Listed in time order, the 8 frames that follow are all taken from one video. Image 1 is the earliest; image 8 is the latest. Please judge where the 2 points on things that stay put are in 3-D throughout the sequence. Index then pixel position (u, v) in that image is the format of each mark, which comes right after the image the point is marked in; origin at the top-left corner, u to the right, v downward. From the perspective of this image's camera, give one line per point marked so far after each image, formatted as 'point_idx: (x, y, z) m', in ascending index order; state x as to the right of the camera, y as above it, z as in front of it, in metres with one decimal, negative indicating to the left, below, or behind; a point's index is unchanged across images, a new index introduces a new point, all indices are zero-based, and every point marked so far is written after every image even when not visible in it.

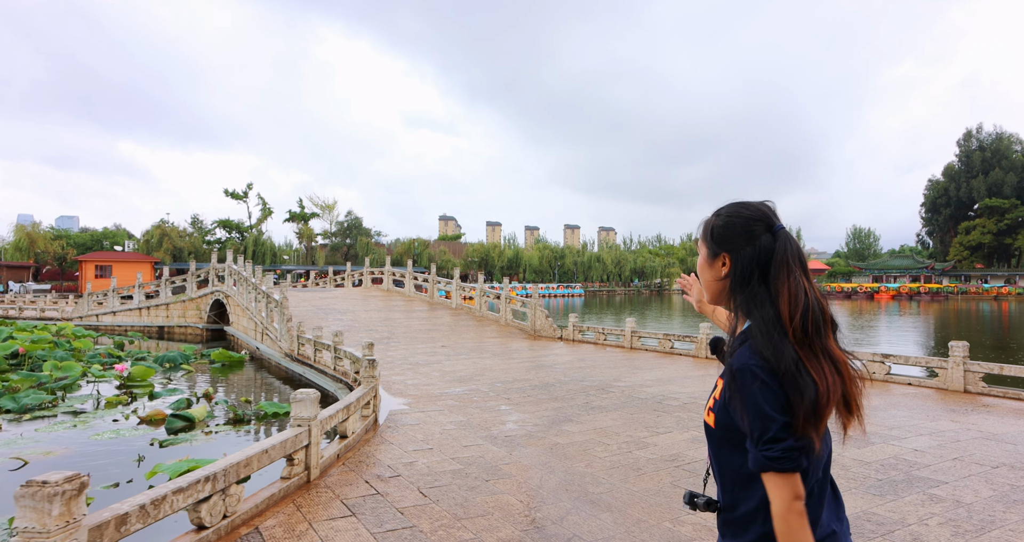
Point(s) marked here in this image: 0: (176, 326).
0: (-11.2, -1.9, +19.4) m
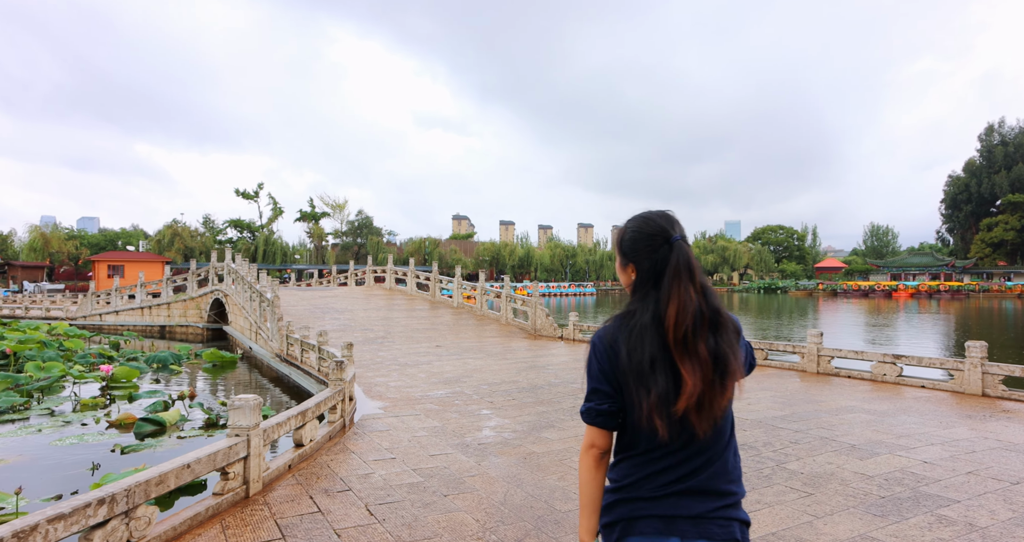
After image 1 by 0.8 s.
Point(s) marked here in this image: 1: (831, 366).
0: (-11.2, -1.8, +19.3) m
1: (+4.6, -1.4, +8.4) m
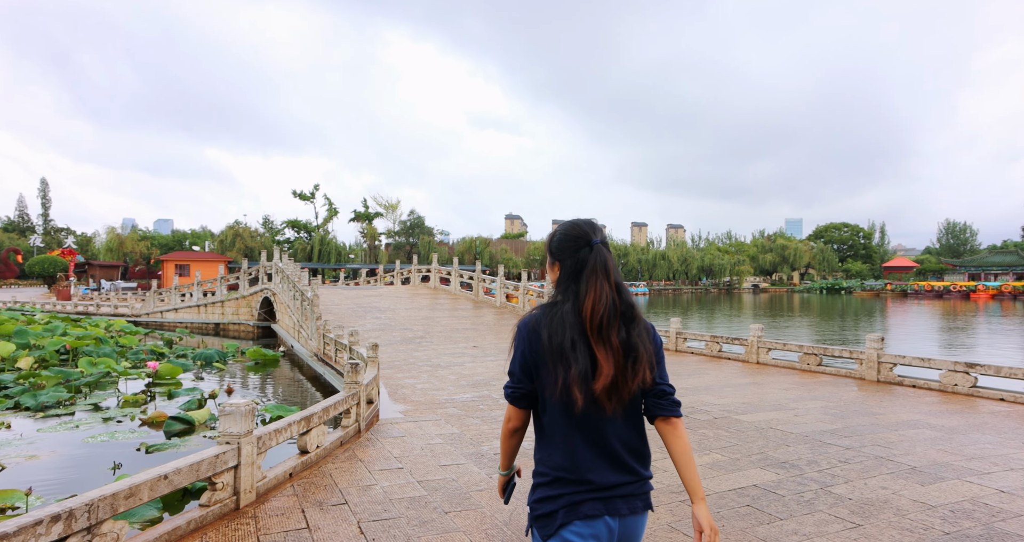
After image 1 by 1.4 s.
0: (-9.7, -1.8, +20.0) m
1: (+5.0, -1.4, +7.6) m
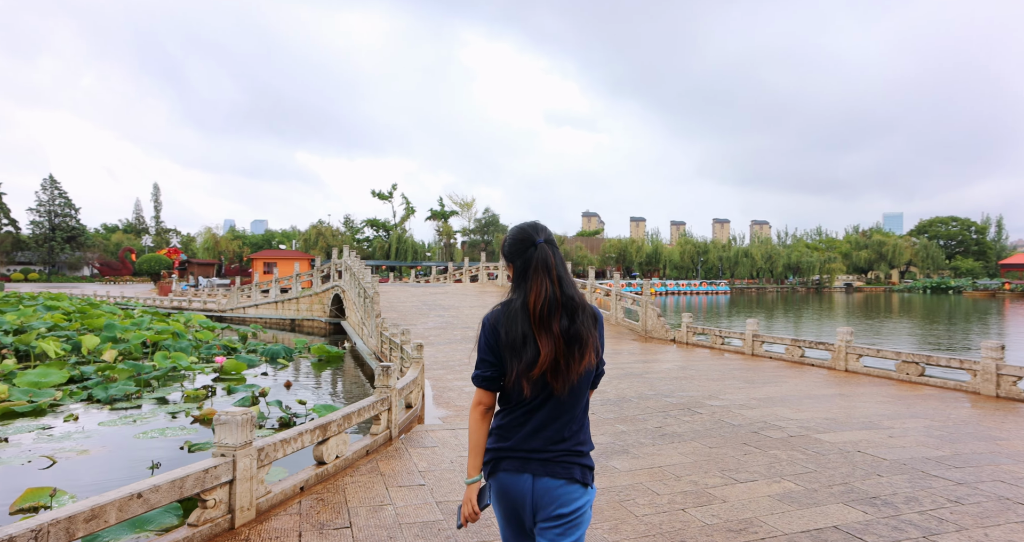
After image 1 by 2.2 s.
0: (-7.4, -1.7, +20.6) m
1: (+5.6, -1.3, +6.5) m
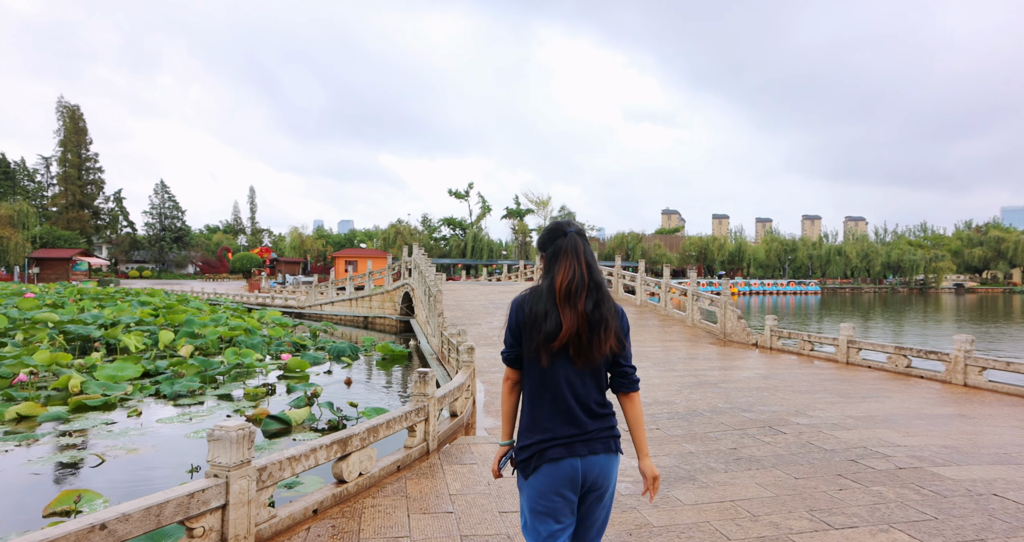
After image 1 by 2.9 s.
0: (-4.9, -1.7, +20.9) m
1: (+6.2, -1.3, +5.2) m
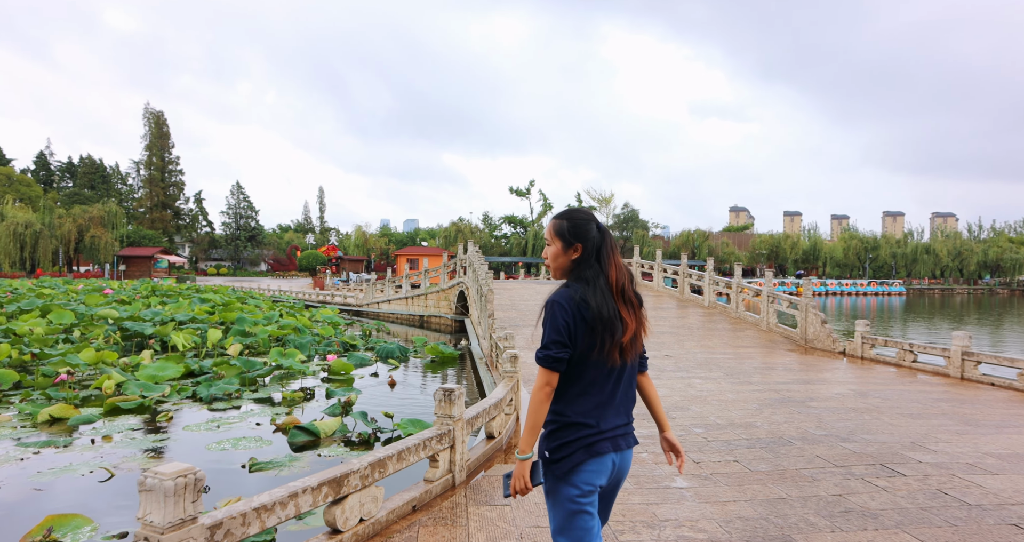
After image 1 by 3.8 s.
0: (-2.9, -1.6, +20.5) m
1: (+6.5, -1.3, +3.8) m
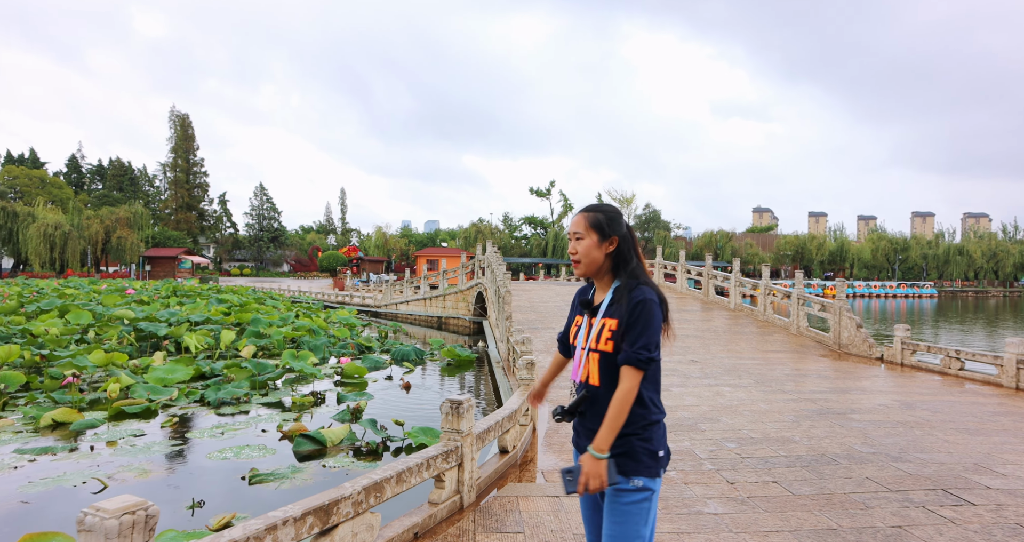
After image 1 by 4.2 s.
0: (-2.2, -1.6, +20.3) m
1: (+6.6, -1.3, +3.2) m
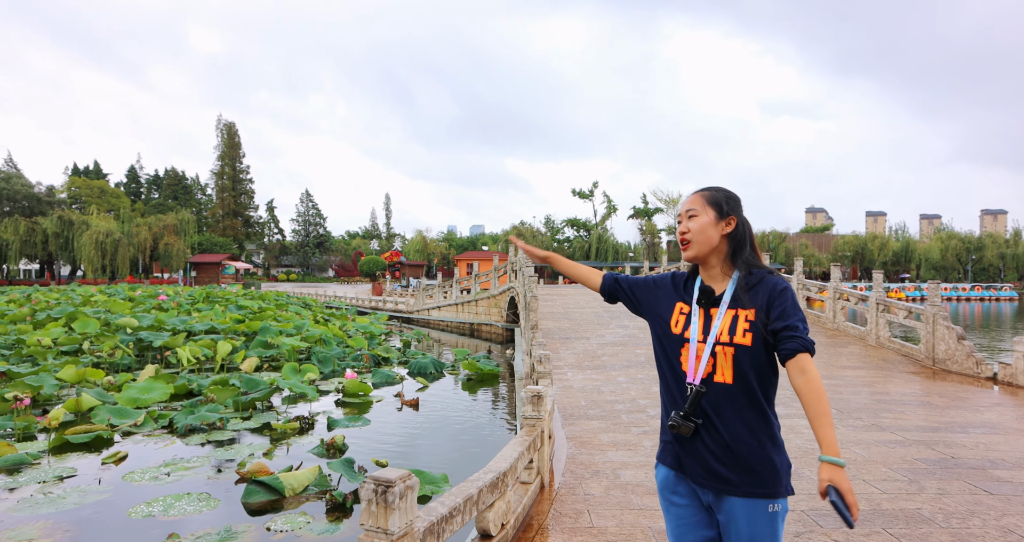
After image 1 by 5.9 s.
0: (-1.0, -1.7, +19.0) m
1: (+6.4, -1.3, +1.3) m
